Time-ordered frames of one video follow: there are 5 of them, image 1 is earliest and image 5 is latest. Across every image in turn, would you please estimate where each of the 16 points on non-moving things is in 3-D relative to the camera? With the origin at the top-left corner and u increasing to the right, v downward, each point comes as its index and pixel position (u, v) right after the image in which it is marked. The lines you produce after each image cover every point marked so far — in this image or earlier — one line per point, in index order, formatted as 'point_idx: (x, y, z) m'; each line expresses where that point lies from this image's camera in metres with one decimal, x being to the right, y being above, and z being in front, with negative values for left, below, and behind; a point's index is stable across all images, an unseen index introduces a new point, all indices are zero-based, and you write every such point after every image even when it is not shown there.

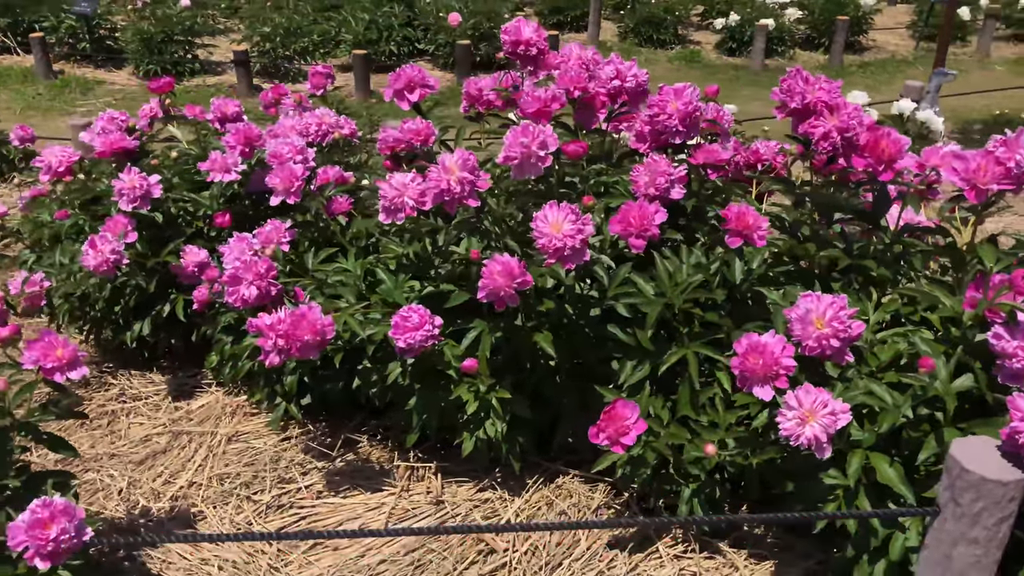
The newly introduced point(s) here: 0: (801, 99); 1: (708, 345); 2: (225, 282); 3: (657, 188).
0: (+0.7, +0.4, +2.0) m
1: (+0.5, -0.1, +2.1) m
2: (-0.7, 0.0, +2.2) m
3: (+0.4, +0.3, +2.2) m
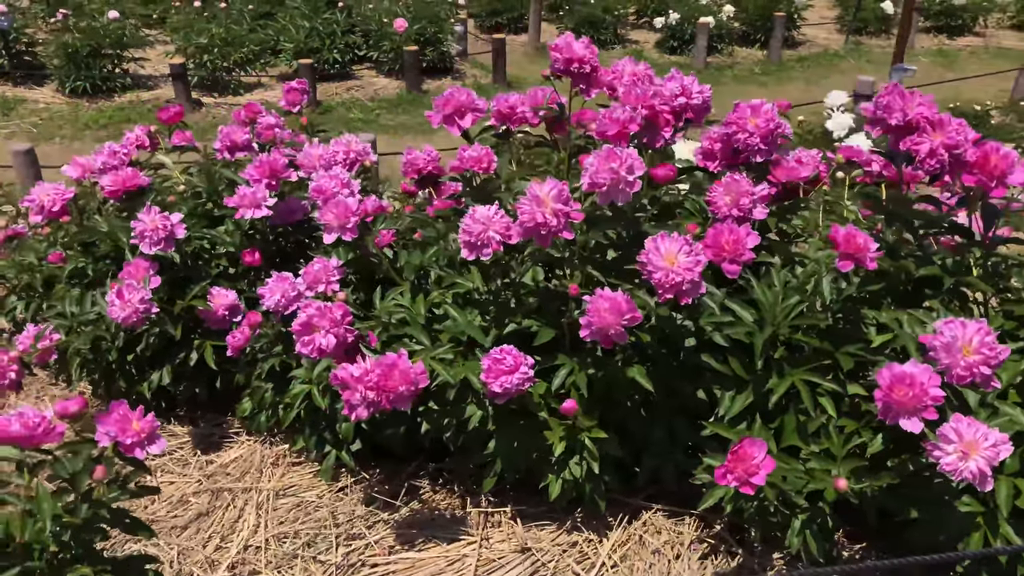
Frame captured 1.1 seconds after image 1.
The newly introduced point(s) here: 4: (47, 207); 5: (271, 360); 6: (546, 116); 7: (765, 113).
0: (+0.9, +0.4, +2.0) m
1: (+0.7, -0.2, +2.1) m
2: (-0.5, -0.1, +2.0) m
3: (+0.6, +0.2, +2.2) m
4: (-1.5, +0.2, +2.8) m
5: (-0.7, -0.2, +2.5) m
6: (+0.1, +0.5, +2.6) m
7: (+0.6, +0.4, +2.2) m
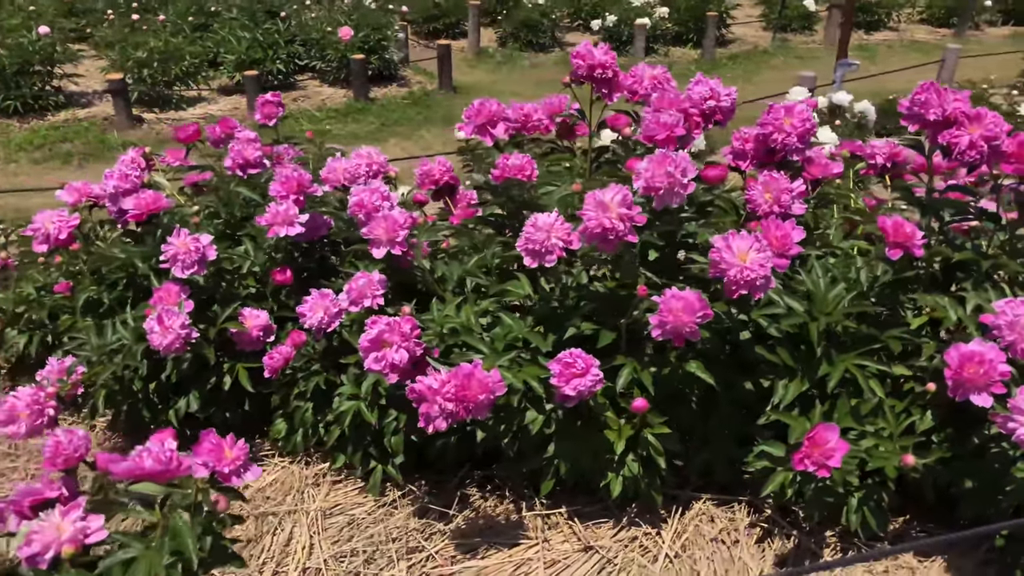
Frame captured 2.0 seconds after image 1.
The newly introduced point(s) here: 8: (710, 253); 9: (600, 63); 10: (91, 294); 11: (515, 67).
0: (+1.0, +0.4, +2.1) m
1: (+0.9, -0.2, +2.2) m
2: (-0.3, -0.1, +2.0) m
3: (+0.7, +0.2, +2.3) m
4: (-1.4, +0.2, +2.7) m
5: (-0.6, -0.3, +2.5) m
6: (+0.2, +0.5, +2.7) m
7: (+0.7, +0.5, +2.3) m
8: (+0.4, +0.1, +1.9) m
9: (+0.2, +0.6, +2.5) m
10: (-1.3, 0.0, +2.7) m
11: (0.0, +2.5, +9.7) m
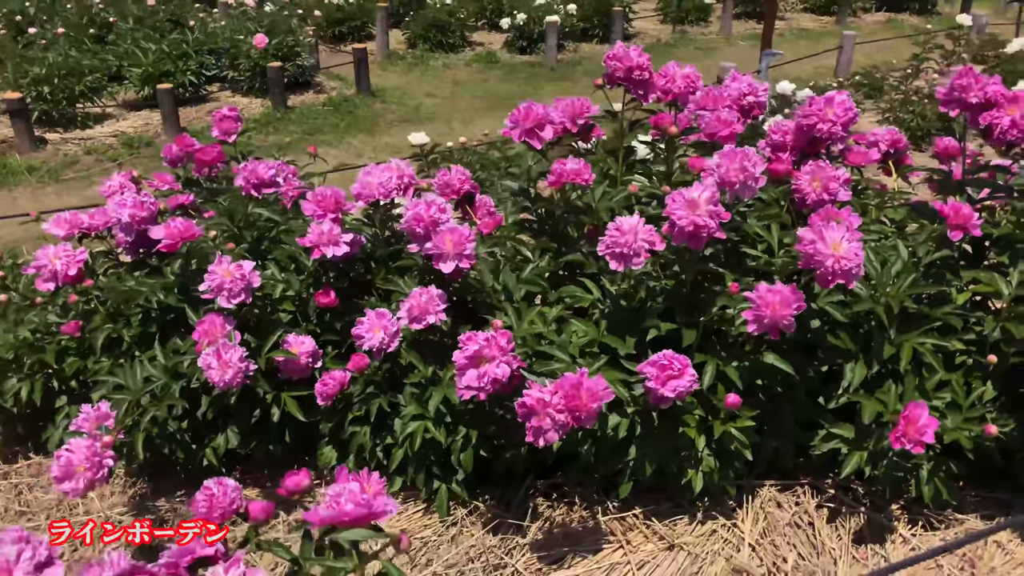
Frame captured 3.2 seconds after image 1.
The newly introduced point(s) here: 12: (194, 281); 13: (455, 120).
0: (+1.2, +0.5, +2.2) m
1: (+1.1, -0.1, +2.3) m
2: (-0.1, -0.2, +2.0) m
3: (+0.8, +0.2, +2.3) m
4: (-1.3, 0.0, +2.5) m
5: (-0.4, -0.3, +2.4) m
6: (+0.3, +0.5, +2.7) m
7: (+0.9, +0.5, +2.3) m
8: (+0.7, +0.1, +2.0) m
9: (+0.4, +0.6, +2.5) m
10: (-1.2, -0.1, +2.5) m
11: (-0.9, +2.4, +9.6) m
12: (-0.9, 0.0, +2.5) m
13: (-0.5, +1.6, +8.2) m
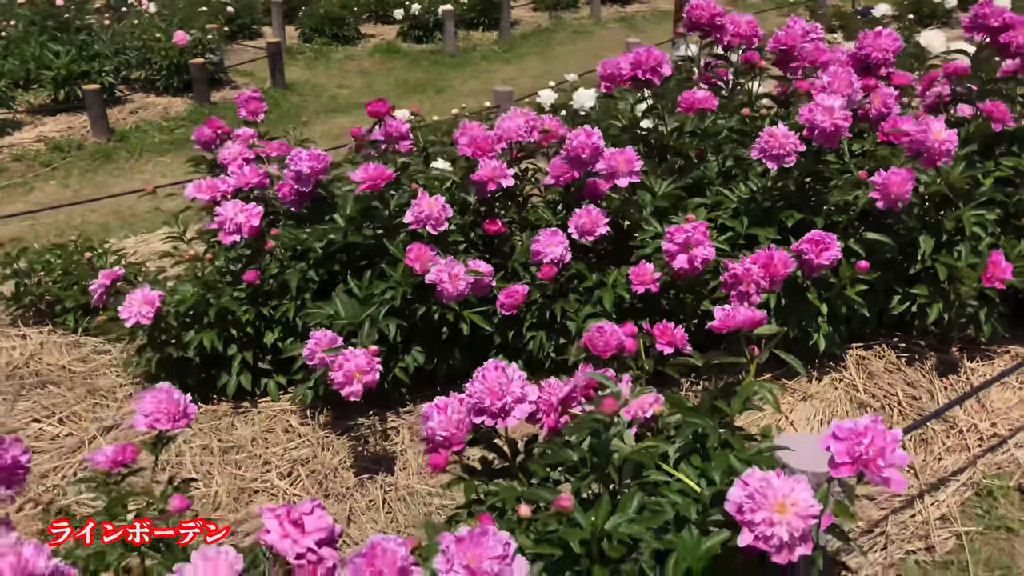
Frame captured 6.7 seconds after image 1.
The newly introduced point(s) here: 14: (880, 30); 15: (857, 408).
0: (+1.6, +0.9, +2.9) m
1: (+1.5, +0.3, +2.9) m
2: (+0.4, +0.1, +2.4) m
3: (+1.3, +0.6, +2.9) m
4: (-0.8, +0.2, +2.7) m
5: (+0.1, -0.1, +2.8) m
6: (+0.6, +0.8, +3.1) m
7: (+1.3, +0.9, +3.0) m
8: (+1.2, +0.4, +2.6) m
9: (+0.7, +1.0, +3.0) m
10: (-0.7, 0.0, +2.8) m
11: (-2.0, +2.5, +9.8) m
12: (-0.4, +0.2, +2.8) m
13: (-1.3, +1.7, +8.4) m
14: (+1.2, +0.9, +2.9) m
15: (+1.1, -0.4, +2.8) m
